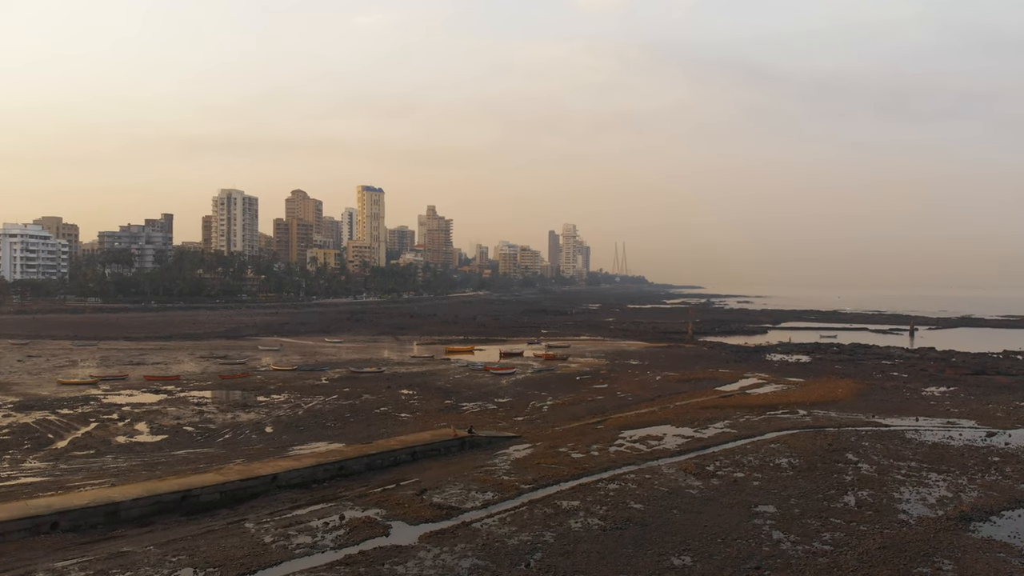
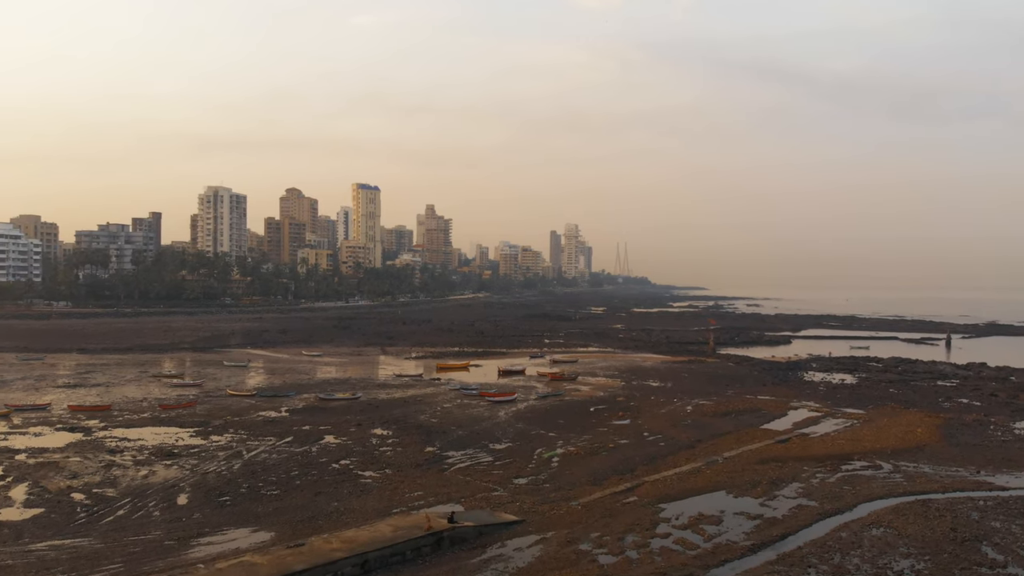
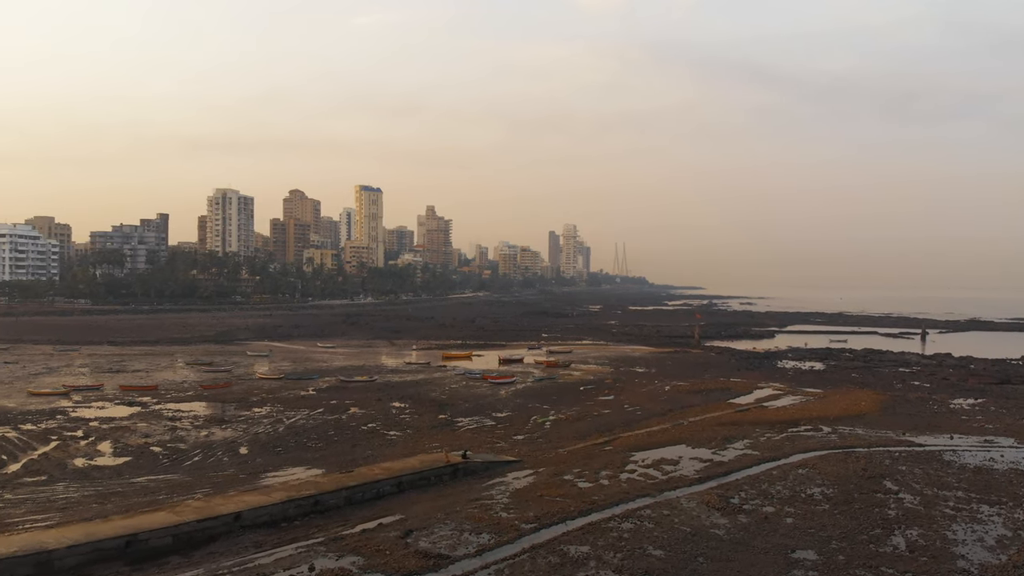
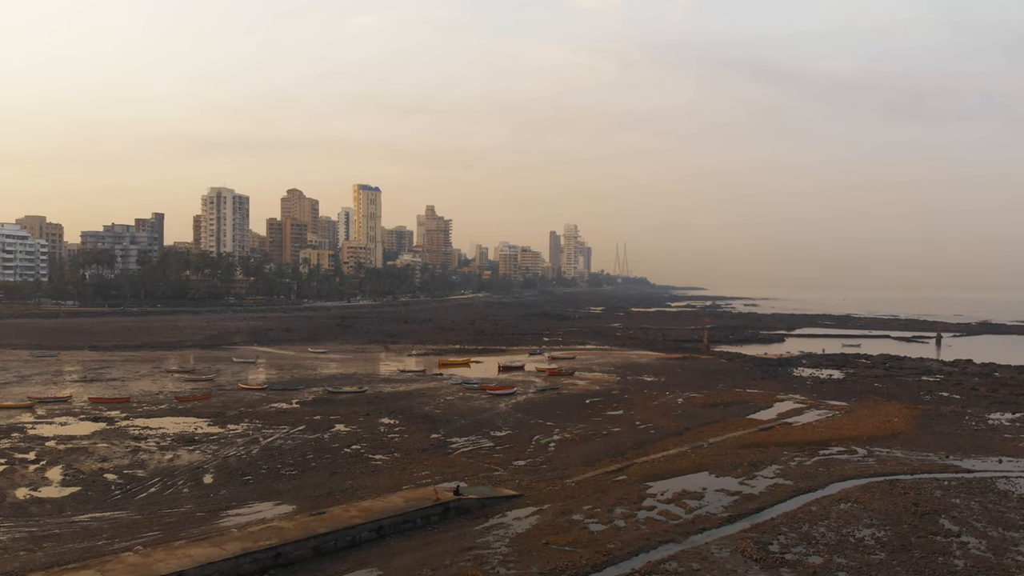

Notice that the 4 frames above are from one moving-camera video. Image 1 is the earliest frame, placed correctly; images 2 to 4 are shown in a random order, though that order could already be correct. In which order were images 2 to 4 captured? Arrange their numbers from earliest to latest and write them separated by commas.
3, 4, 2
